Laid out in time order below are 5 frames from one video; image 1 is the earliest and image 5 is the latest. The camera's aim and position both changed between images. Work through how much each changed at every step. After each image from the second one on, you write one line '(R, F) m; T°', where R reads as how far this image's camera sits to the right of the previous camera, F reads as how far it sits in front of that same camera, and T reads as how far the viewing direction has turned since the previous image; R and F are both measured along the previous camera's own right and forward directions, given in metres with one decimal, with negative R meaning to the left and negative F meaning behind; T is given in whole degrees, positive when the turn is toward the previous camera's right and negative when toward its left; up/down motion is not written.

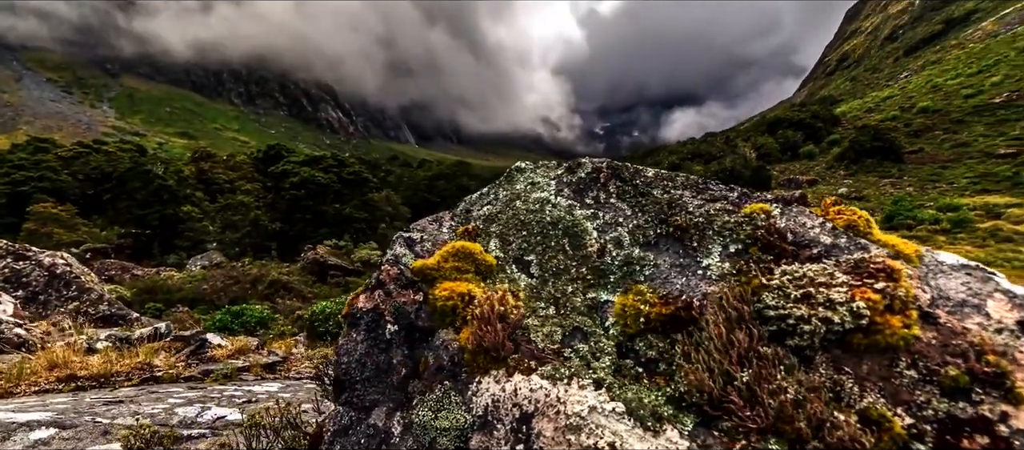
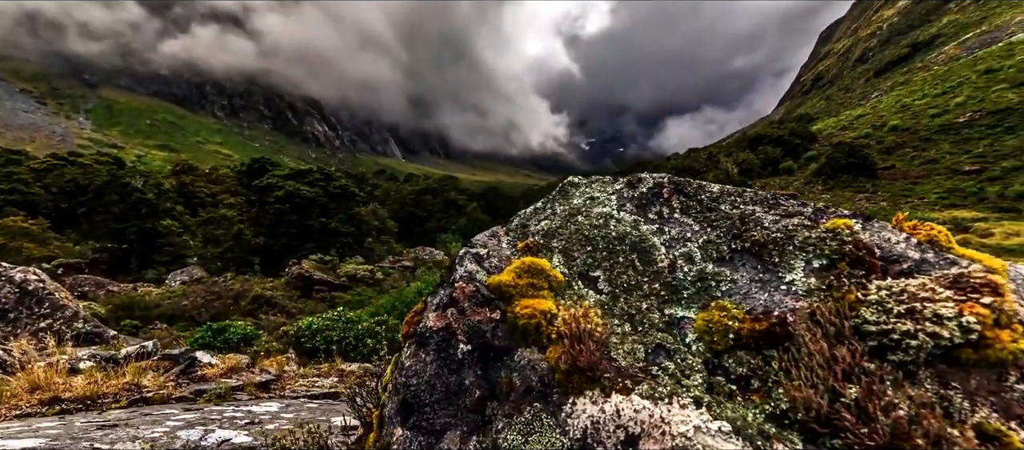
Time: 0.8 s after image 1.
(-0.7, -0.3) m; +2°
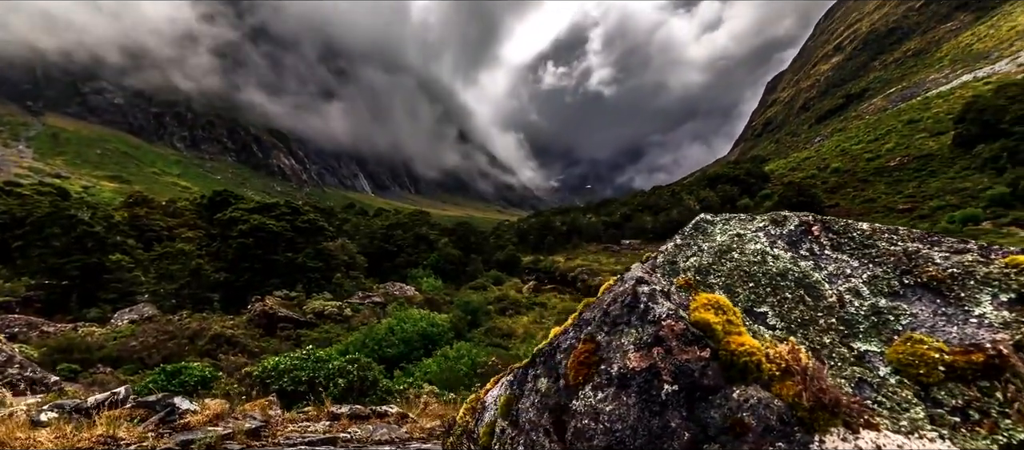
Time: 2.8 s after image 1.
(-2.0, -0.6) m; +6°
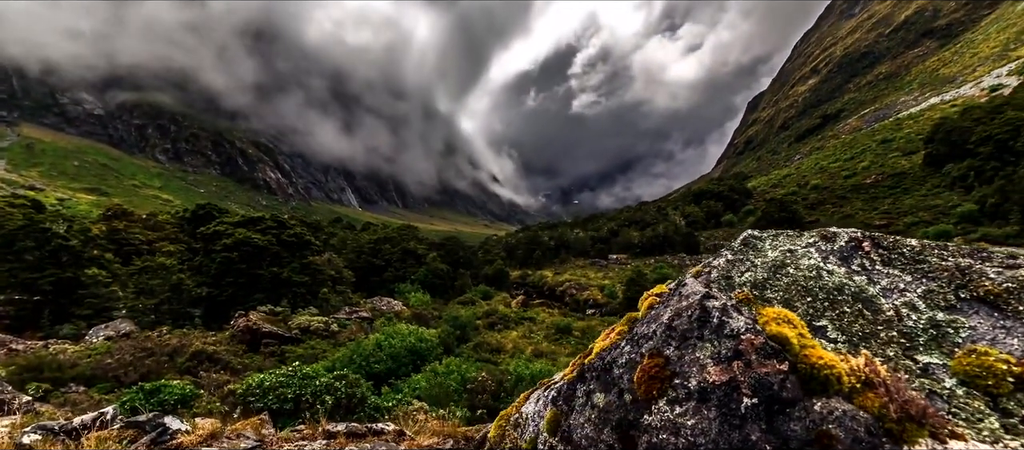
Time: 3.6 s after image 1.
(-0.9, -0.2) m; +2°
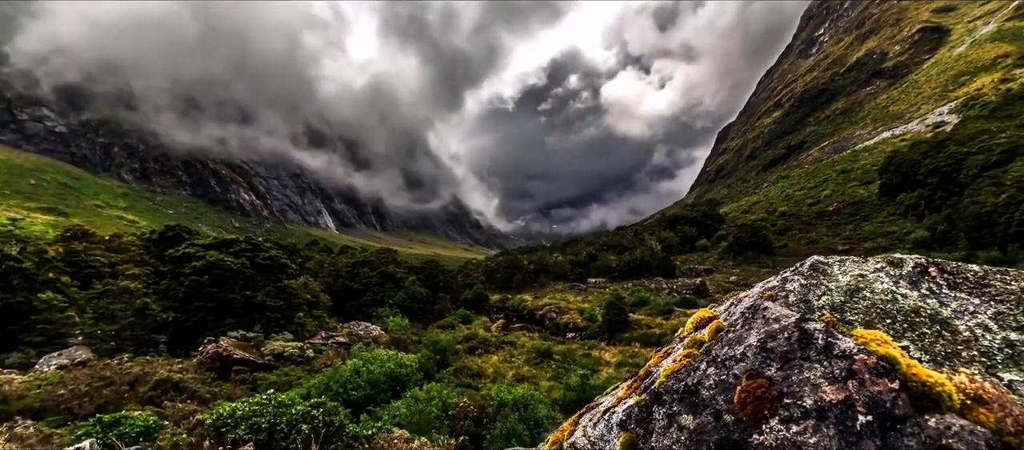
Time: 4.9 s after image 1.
(-1.5, -0.2) m; +4°
